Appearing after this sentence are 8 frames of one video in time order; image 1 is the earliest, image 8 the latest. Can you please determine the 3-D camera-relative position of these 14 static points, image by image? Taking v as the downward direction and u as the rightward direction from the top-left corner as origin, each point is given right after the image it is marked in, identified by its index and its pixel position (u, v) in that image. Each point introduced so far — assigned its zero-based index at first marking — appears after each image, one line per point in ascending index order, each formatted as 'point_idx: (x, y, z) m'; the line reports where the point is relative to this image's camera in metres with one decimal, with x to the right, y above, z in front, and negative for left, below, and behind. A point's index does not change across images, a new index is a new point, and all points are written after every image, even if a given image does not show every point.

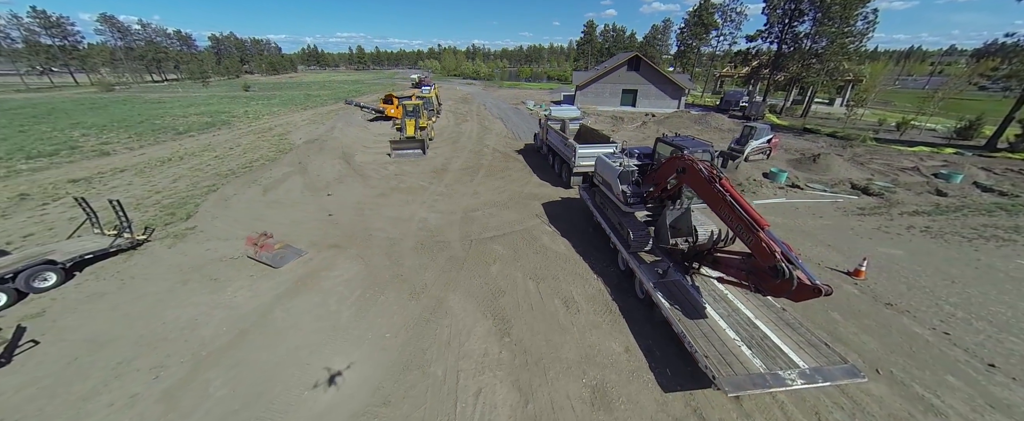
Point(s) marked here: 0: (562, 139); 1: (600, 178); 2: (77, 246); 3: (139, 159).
0: (+2.2, +3.0, +12.7) m
1: (+2.6, +0.9, +8.6) m
2: (-11.3, -0.9, +7.6) m
3: (-20.7, +2.8, +16.4) m
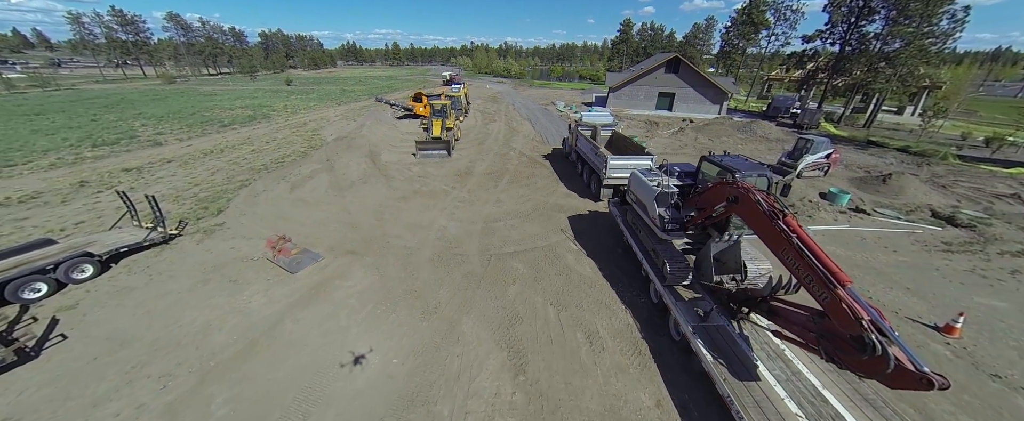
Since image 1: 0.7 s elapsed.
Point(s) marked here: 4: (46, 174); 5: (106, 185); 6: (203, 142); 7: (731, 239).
0: (+3.3, +2.5, +11.9) m
1: (+3.2, +0.4, +7.8) m
2: (-10.8, -0.8, +8.0) m
3: (-19.3, +3.5, +17.4) m
4: (-21.9, +1.7, +13.8) m
5: (-17.5, +1.1, +12.7) m
6: (-20.1, +4.4, +19.2) m
7: (+4.2, -0.6, +5.6) m
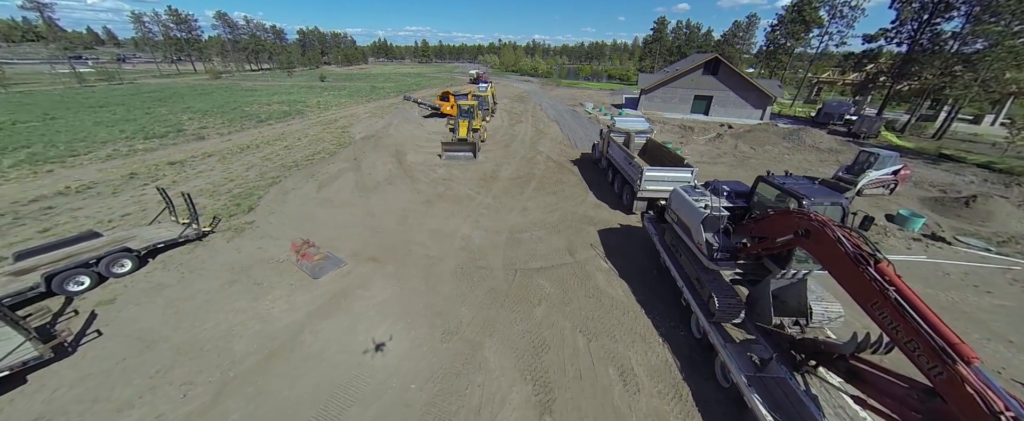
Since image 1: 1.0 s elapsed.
0: (+4.3, +2.1, +11.2) m
1: (+3.9, -0.1, +7.2) m
2: (-10.1, -0.7, +8.3) m
3: (-17.7, +4.0, +18.2) m
4: (-20.6, +2.3, +14.8) m
5: (-16.3, +1.5, +13.4) m
6: (-18.4, +5.0, +20.0) m
7: (+4.7, -1.1, +4.9) m
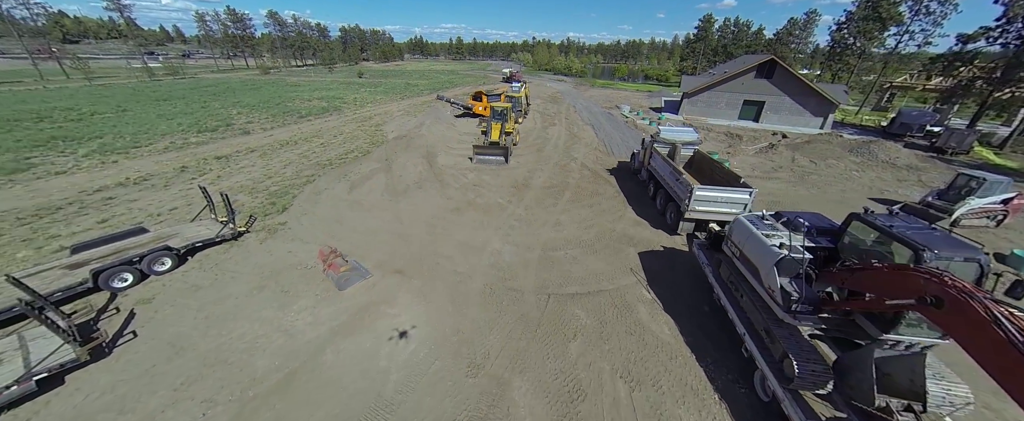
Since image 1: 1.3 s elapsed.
0: (+5.5, +1.4, +10.1) m
1: (+4.7, -0.8, +6.2) m
2: (-9.2, -0.6, +8.5) m
3: (-15.7, +4.5, +19.0) m
4: (-19.0, +2.9, +15.8) m
5: (-14.9, +1.9, +14.1) m
6: (-16.2, +5.5, +20.9) m
7: (+5.2, -1.8, +3.9) m
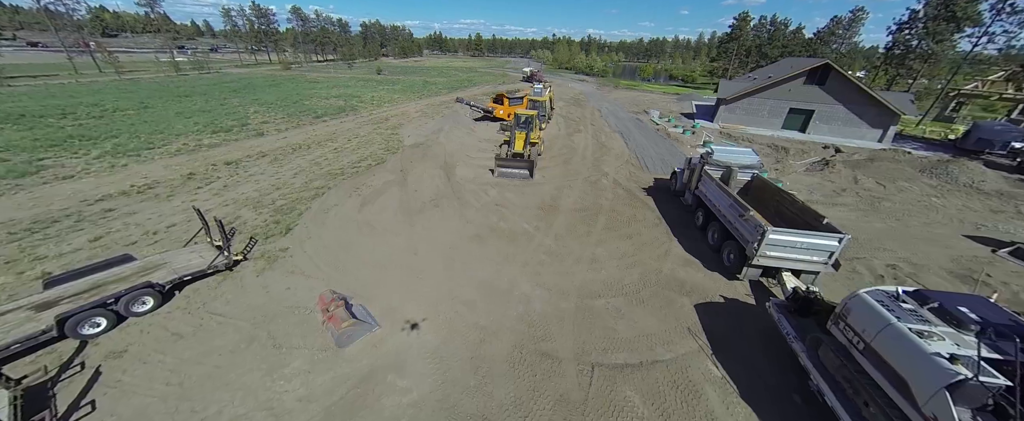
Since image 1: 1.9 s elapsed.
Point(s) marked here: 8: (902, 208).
0: (+6.4, +0.3, +8.6) m
1: (+5.4, -1.9, +4.7) m
2: (-8.4, -1.3, +7.5) m
3: (-14.3, +4.1, +18.2) m
4: (-17.7, +2.6, +15.2) m
5: (-13.8, +1.4, +13.3) m
6: (-14.7, +5.1, +20.1) m
7: (+5.8, -3.0, +2.3) m
8: (+16.5, +0.1, +12.4) m
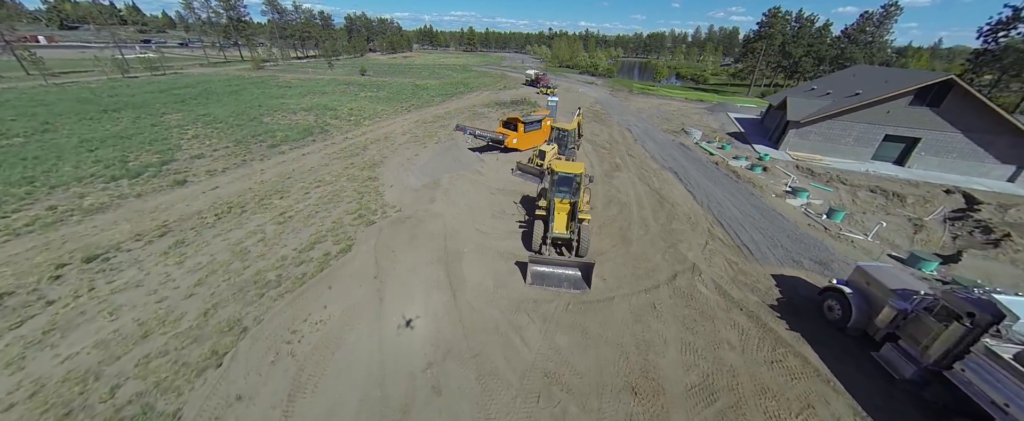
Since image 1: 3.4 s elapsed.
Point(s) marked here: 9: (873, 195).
0: (+7.9, -3.6, +3.2) m
1: (+6.9, -5.8, -0.6) m
2: (-6.9, -5.3, +1.9) m
3: (-13.1, +0.3, +12.4) m
4: (-16.5, -1.3, +9.3) m
5: (-12.4, -2.5, +7.5) m
6: (-13.5, +1.3, +14.2) m
7: (+7.4, -6.9, -2.9) m
8: (+17.8, -3.6, +7.4) m
9: (+18.3, +0.6, +14.9) m
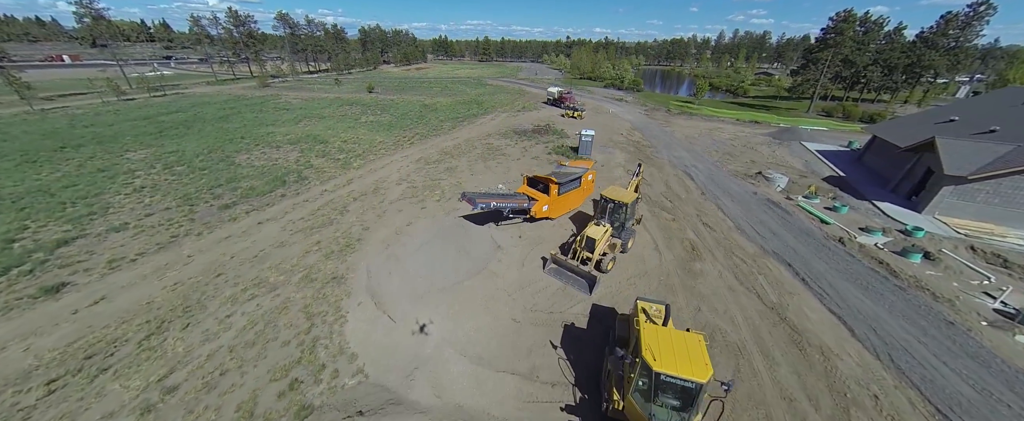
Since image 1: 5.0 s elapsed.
0: (+8.4, -7.5, -2.6) m
1: (+7.2, -9.6, -6.4) m
2: (-6.4, -9.0, -3.3) m
3: (-12.1, -3.7, +7.6) m
4: (-15.6, -5.2, +4.7) m
5: (-11.7, -6.3, +2.6) m
6: (-12.5, -2.7, +9.5) m
7: (+7.6, -10.7, -8.8) m
8: (+18.5, -7.6, +1.1) m
9: (+19.4, -3.6, +8.7) m
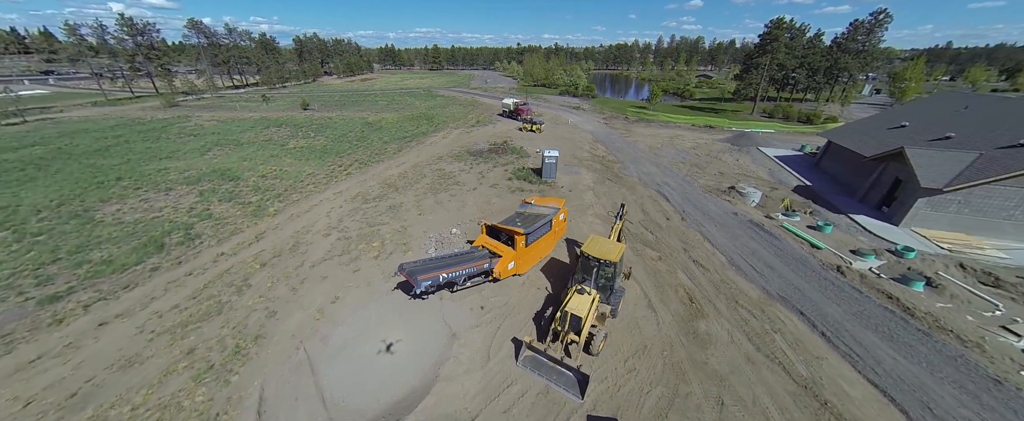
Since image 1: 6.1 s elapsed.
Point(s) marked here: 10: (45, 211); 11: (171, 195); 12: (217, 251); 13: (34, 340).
0: (+9.3, -8.6, -4.5) m
1: (+8.8, -10.7, -8.5) m
2: (-5.2, -11.3, -7.0) m
3: (-12.5, -6.6, +3.2) m
4: (-15.5, -8.3, -0.1) m
5: (-11.3, -9.1, -1.7) m
6: (-13.1, -5.6, +5.1) m
7: (+9.5, -11.7, -10.8) m
8: (+18.9, -8.0, +0.4) m
9: (+18.5, -4.1, +8.1) m
10: (-25.4, +0.1, +16.2) m
11: (-20.9, +1.1, +18.2) m
12: (-13.0, -1.7, +13.1) m
13: (-14.5, -3.7, +9.0) m
